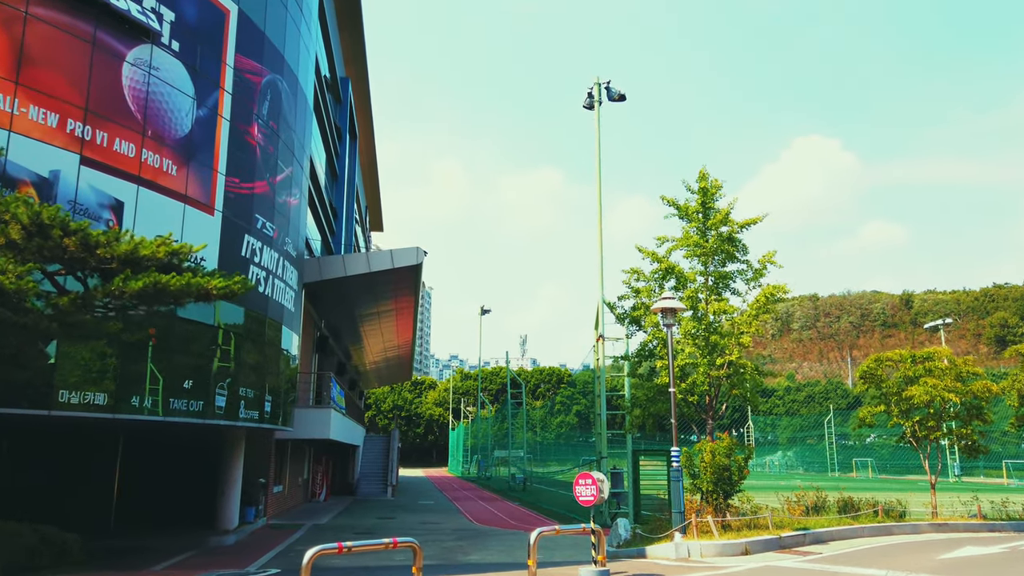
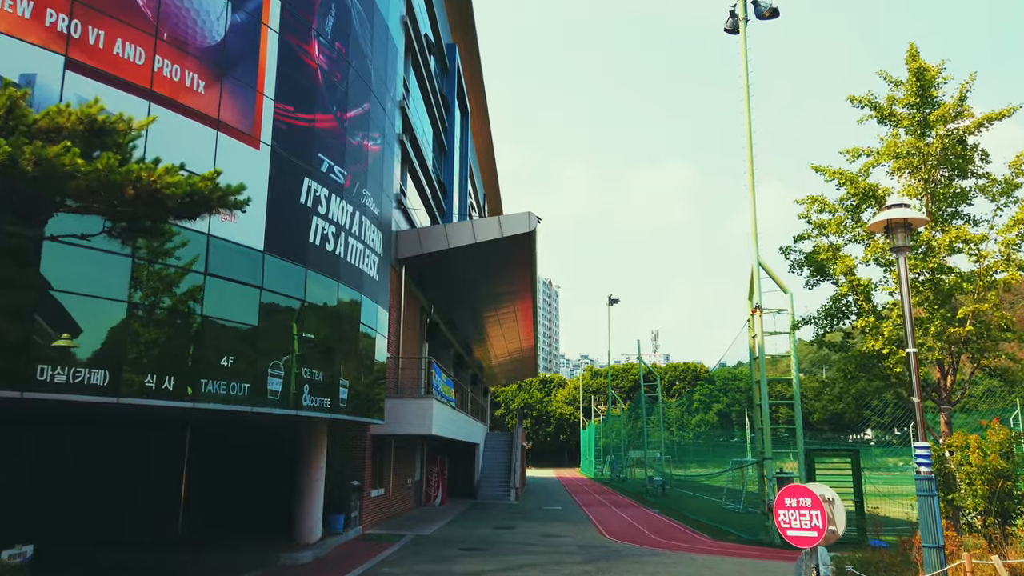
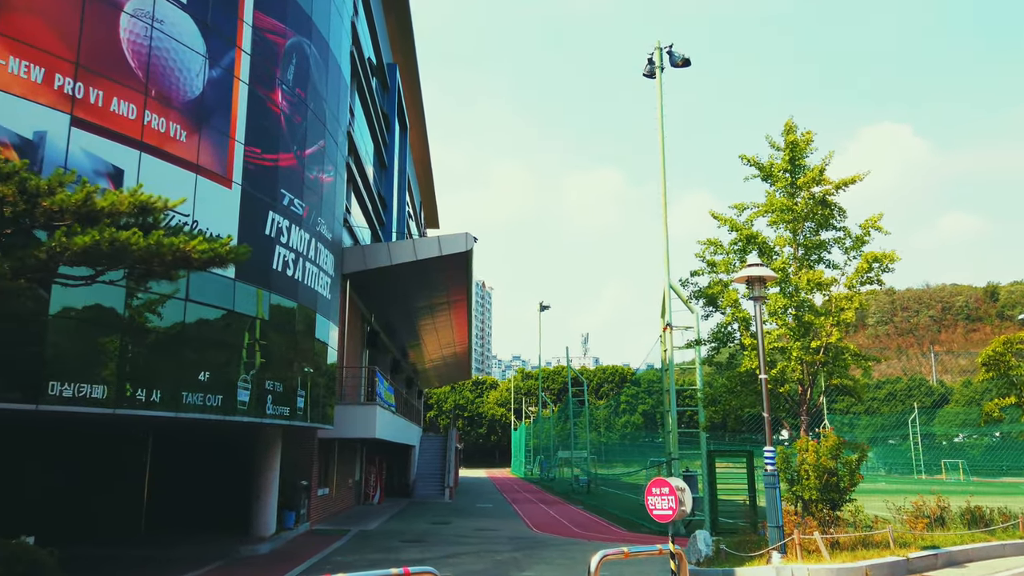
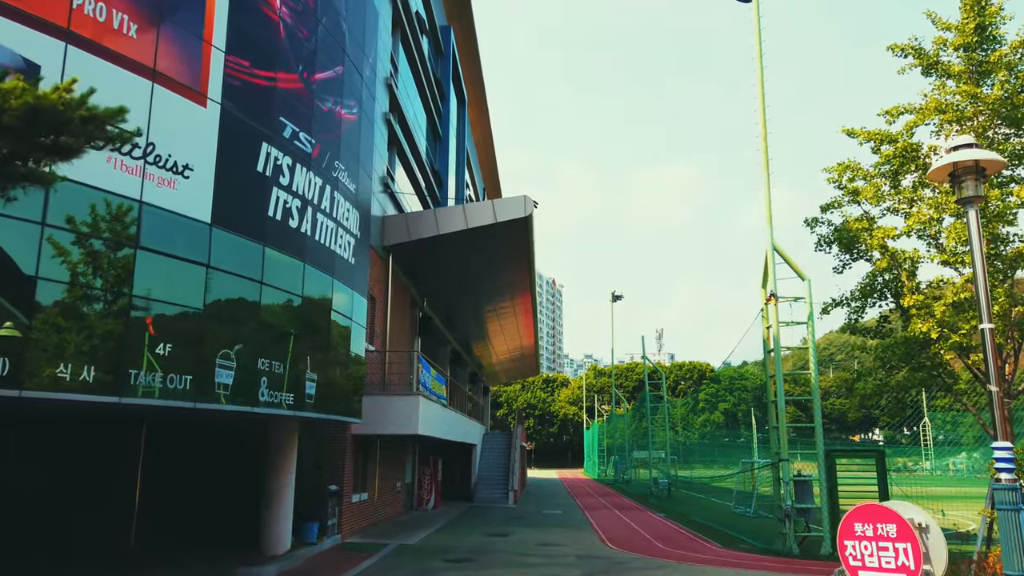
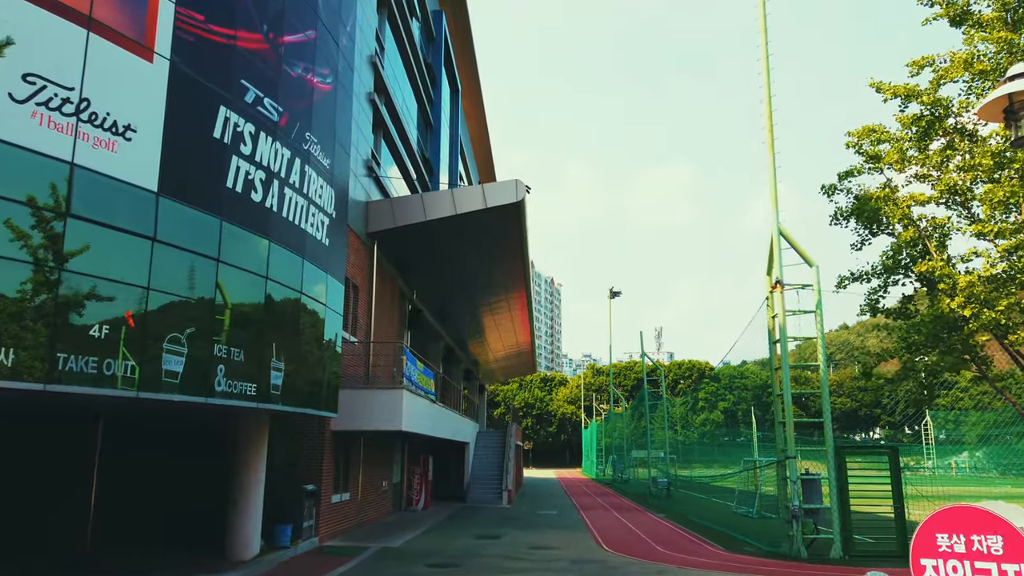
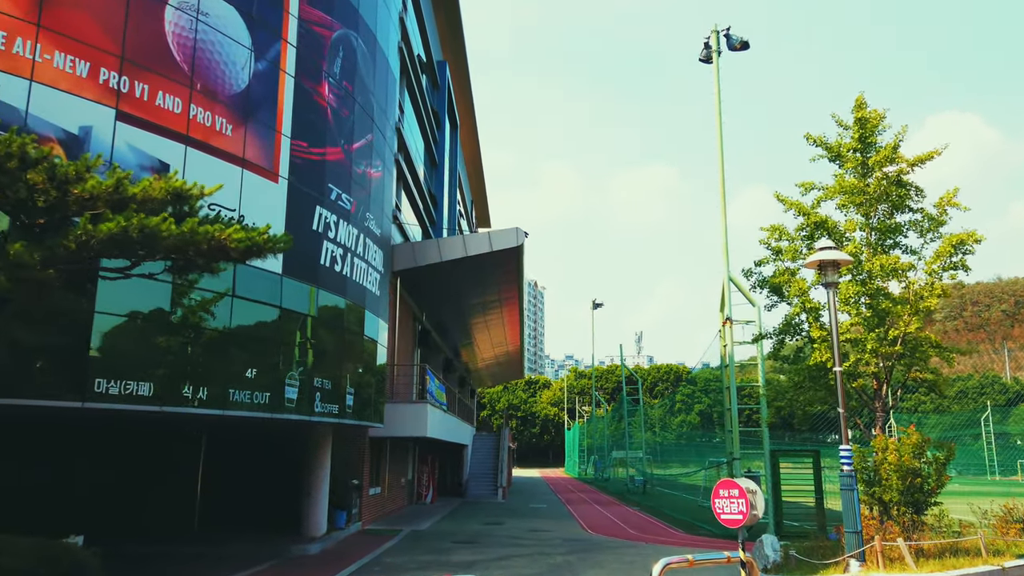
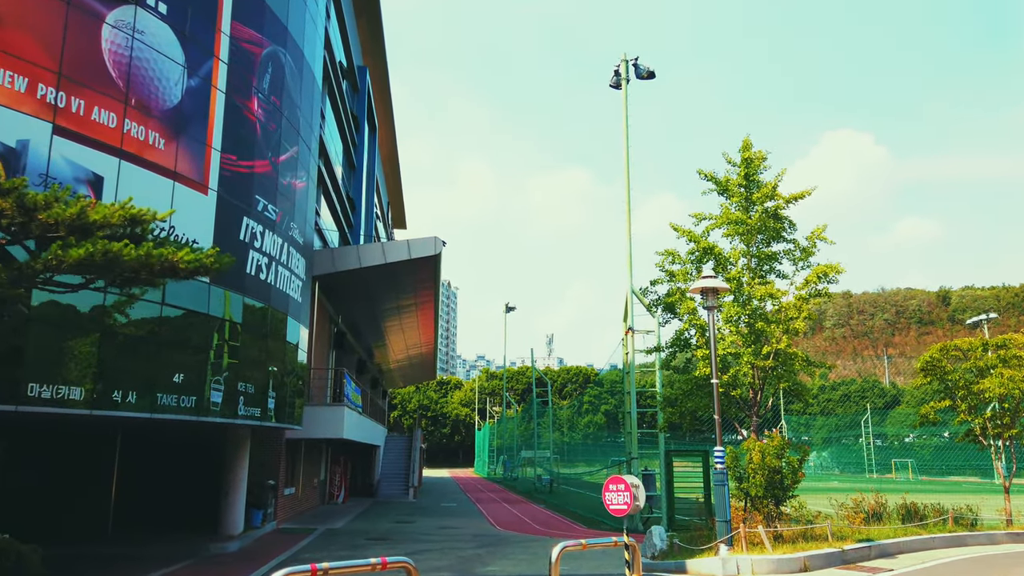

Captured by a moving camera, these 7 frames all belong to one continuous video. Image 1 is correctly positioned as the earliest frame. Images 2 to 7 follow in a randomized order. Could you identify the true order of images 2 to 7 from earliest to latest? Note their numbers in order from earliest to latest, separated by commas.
7, 3, 6, 2, 4, 5
